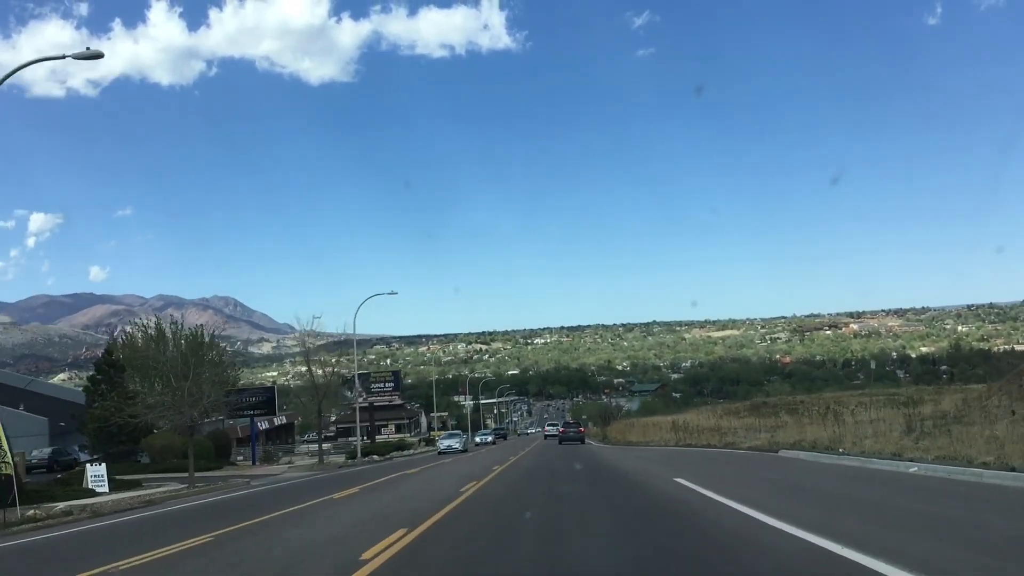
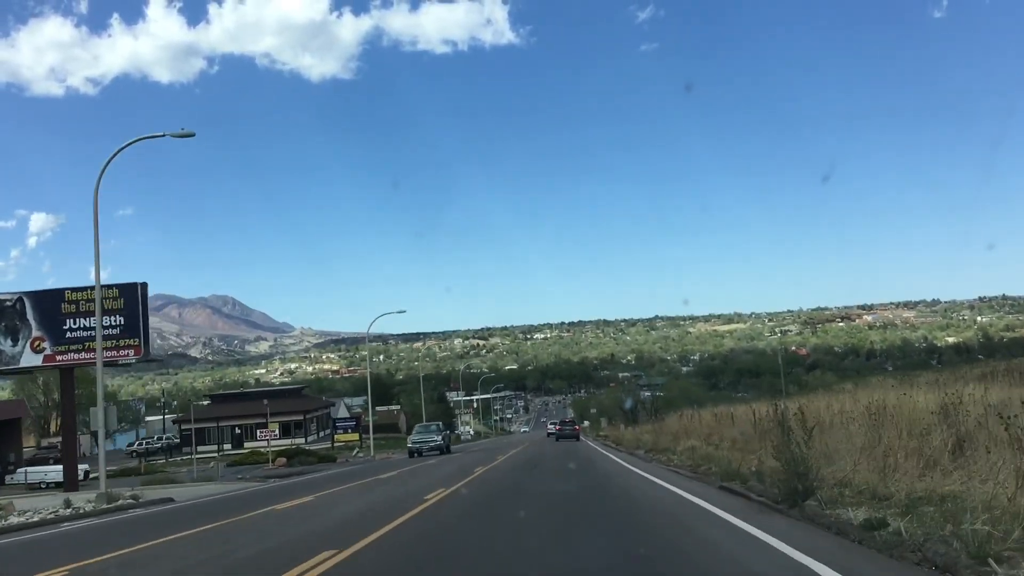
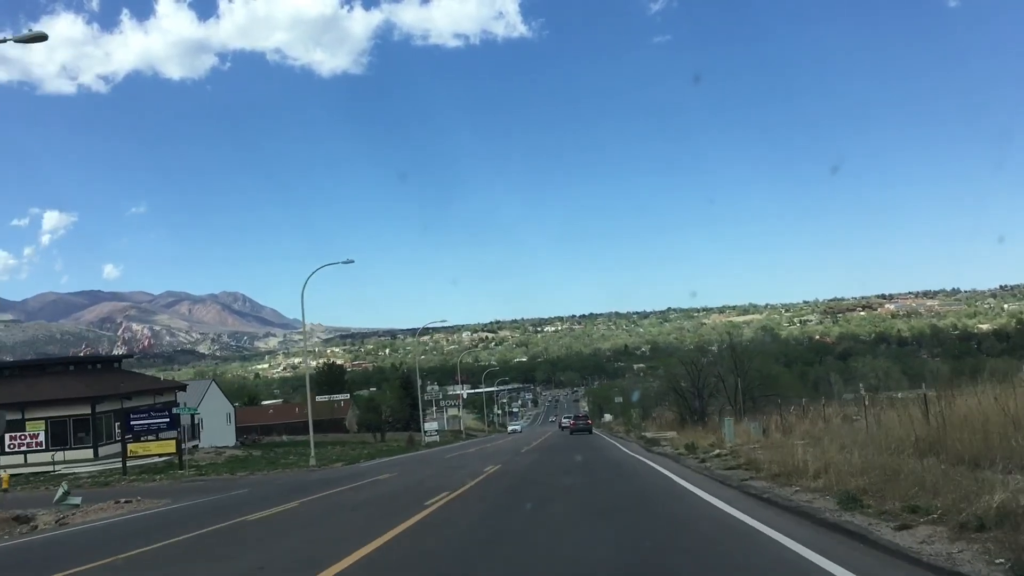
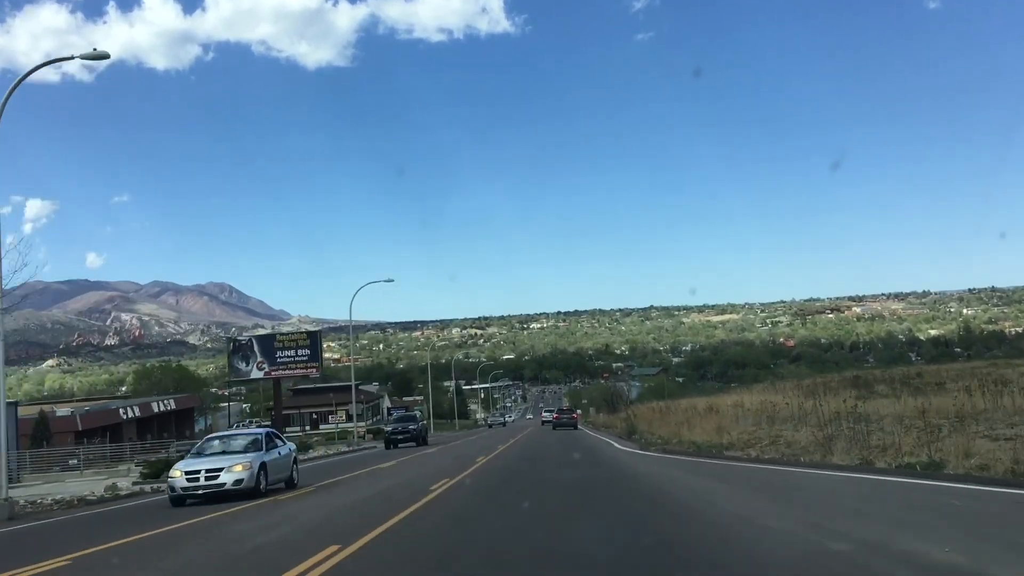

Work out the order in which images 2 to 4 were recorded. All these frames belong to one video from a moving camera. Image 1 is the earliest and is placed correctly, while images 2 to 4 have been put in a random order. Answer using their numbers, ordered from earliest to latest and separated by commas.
4, 2, 3
